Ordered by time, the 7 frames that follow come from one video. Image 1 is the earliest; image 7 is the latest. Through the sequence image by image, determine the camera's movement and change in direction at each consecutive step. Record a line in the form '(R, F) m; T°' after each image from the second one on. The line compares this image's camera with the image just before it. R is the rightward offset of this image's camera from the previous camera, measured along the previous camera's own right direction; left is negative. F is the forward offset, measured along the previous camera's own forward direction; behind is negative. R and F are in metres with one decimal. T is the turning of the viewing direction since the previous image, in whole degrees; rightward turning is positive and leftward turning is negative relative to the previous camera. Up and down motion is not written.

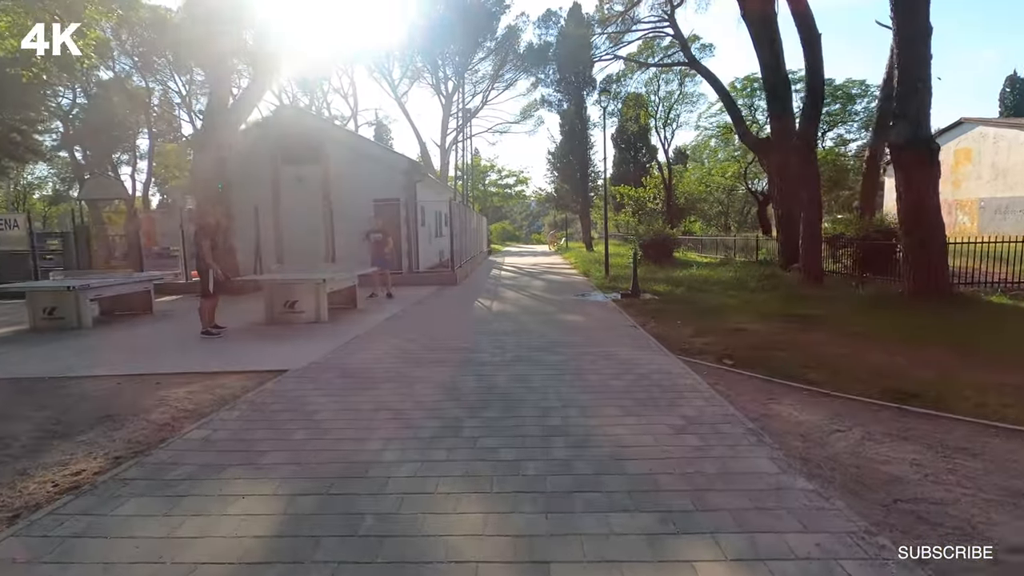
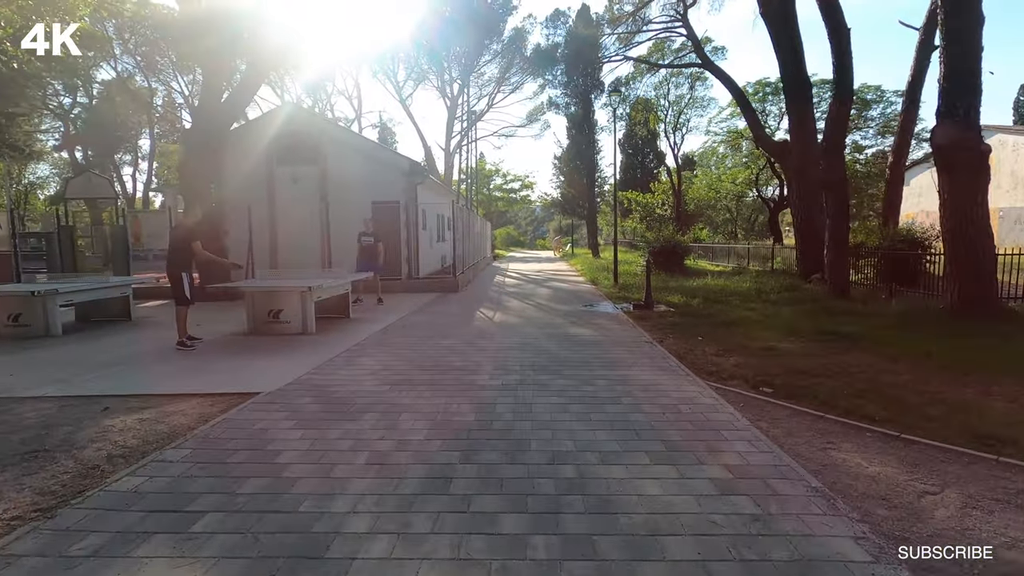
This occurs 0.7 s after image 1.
(0.0, +0.8) m; 0°
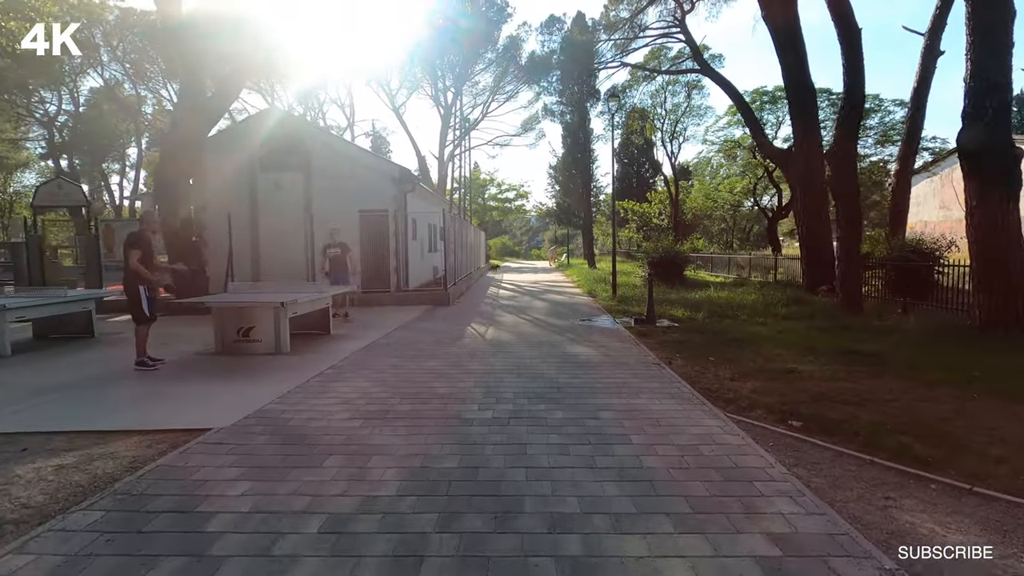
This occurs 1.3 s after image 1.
(0.0, +0.7) m; +1°
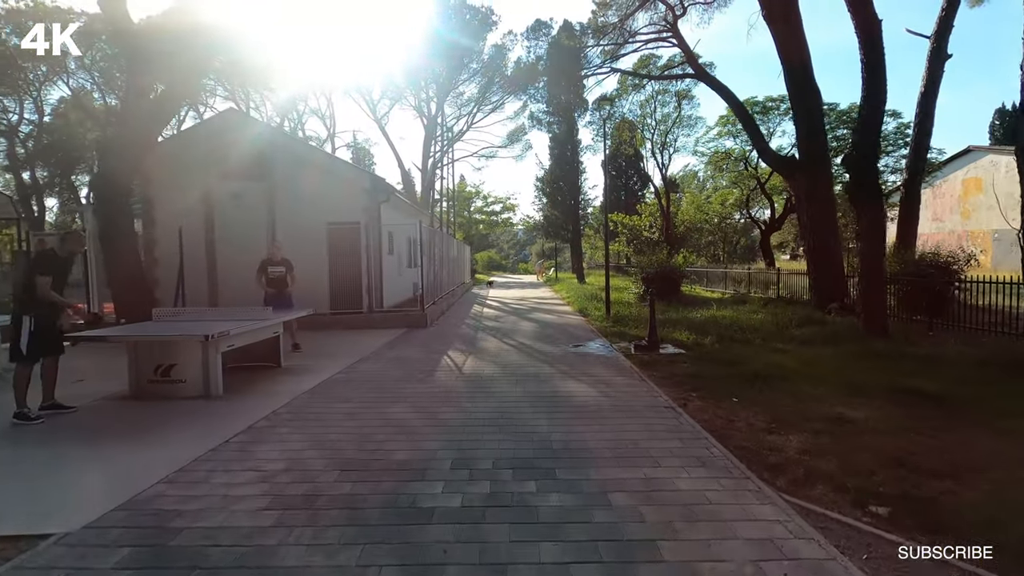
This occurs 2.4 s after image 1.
(+0.1, +1.4) m; +1°
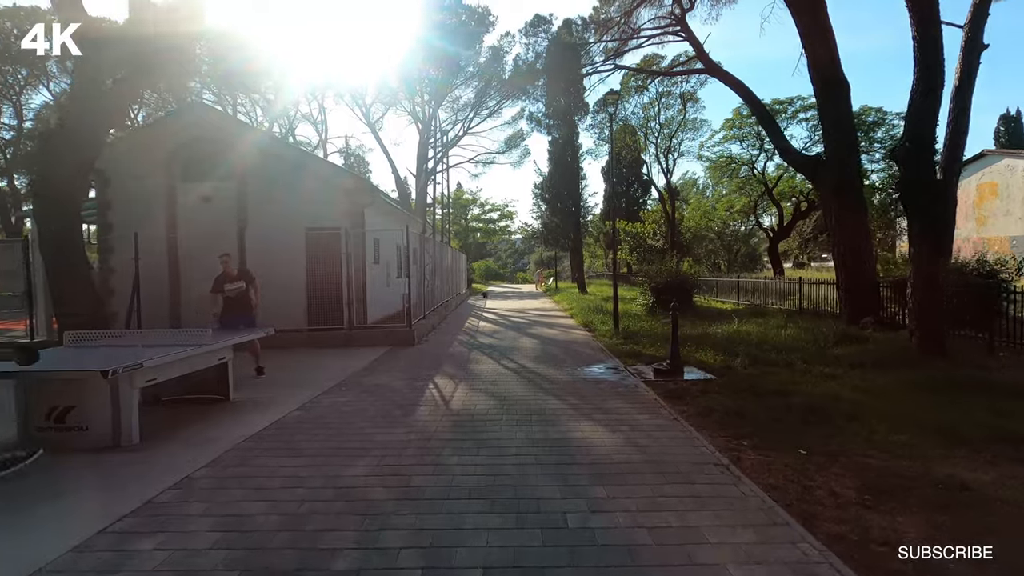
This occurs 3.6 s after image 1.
(0.0, +1.5) m; 0°
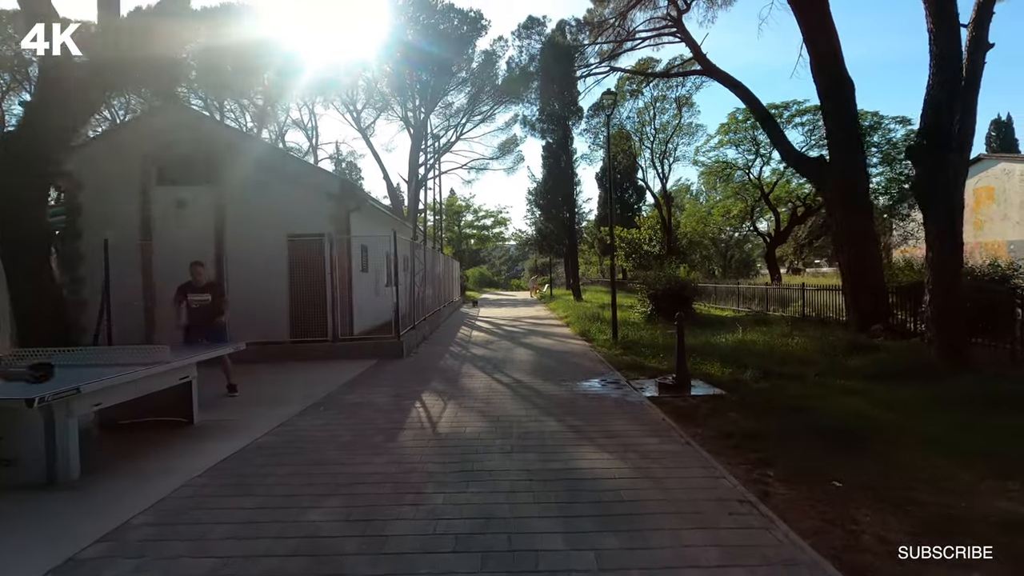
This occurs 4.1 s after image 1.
(0.0, +0.6) m; +1°
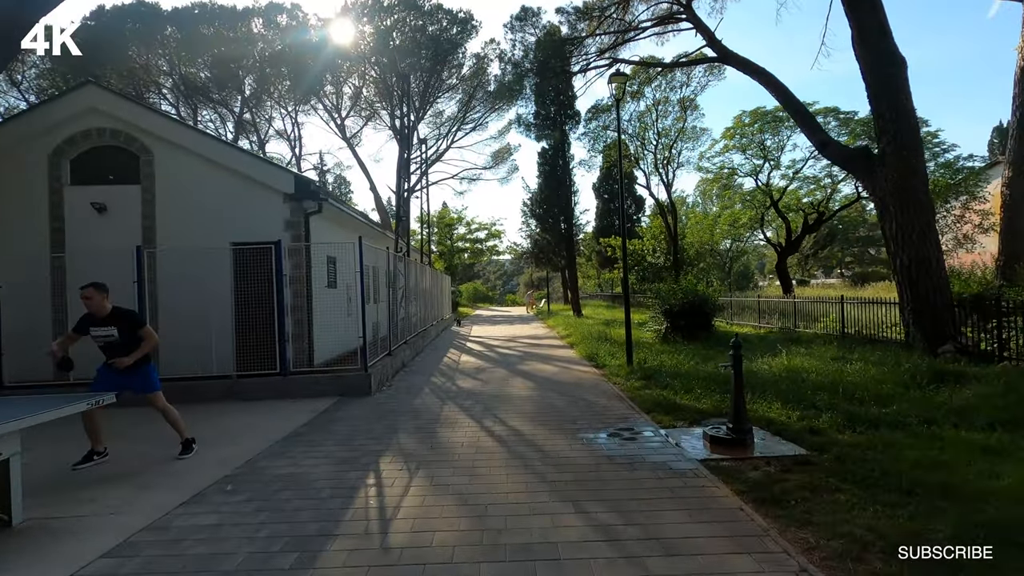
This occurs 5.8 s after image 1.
(0.0, +2.2) m; +1°
